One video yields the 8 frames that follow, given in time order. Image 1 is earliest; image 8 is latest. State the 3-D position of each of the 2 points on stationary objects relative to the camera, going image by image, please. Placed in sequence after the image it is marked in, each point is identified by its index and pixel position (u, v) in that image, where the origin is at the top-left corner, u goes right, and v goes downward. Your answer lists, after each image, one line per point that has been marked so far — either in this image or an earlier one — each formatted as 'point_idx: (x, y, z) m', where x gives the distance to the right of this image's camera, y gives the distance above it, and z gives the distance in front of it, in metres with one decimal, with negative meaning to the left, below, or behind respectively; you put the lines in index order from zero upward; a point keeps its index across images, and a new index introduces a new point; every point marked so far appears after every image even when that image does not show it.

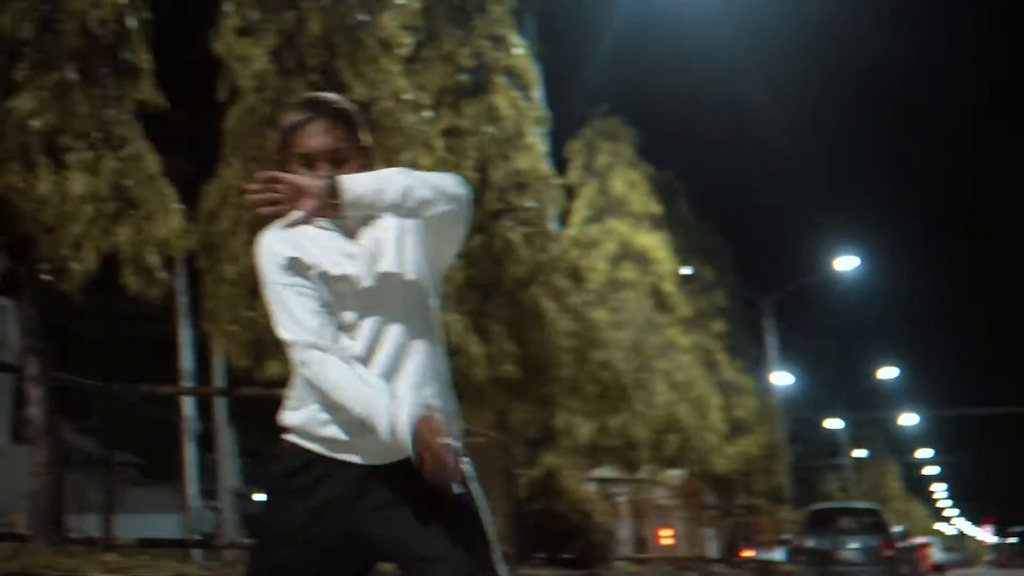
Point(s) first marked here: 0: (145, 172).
0: (-1.3, +0.4, +6.9) m
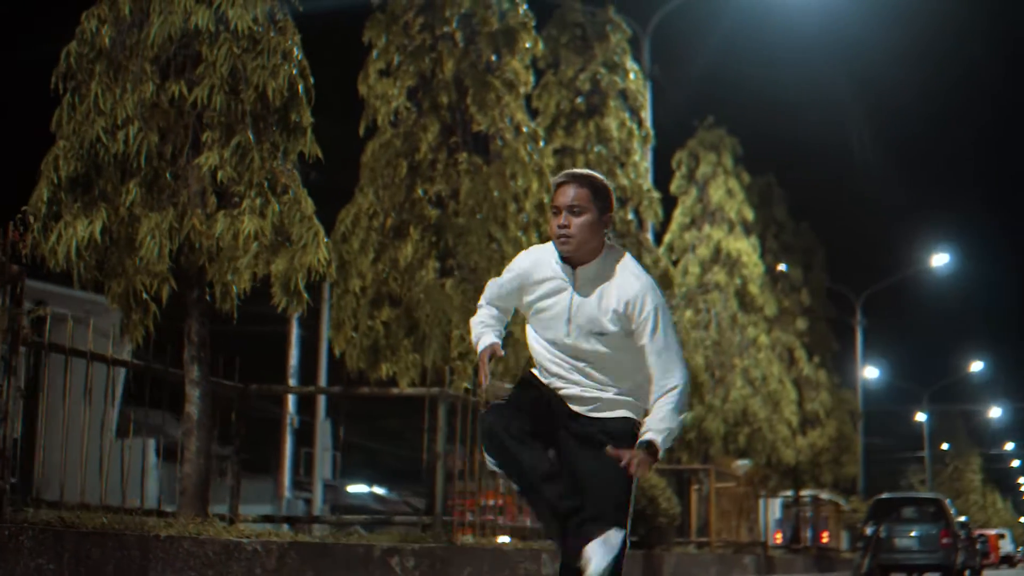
0: (-0.9, +0.3, +8.3) m
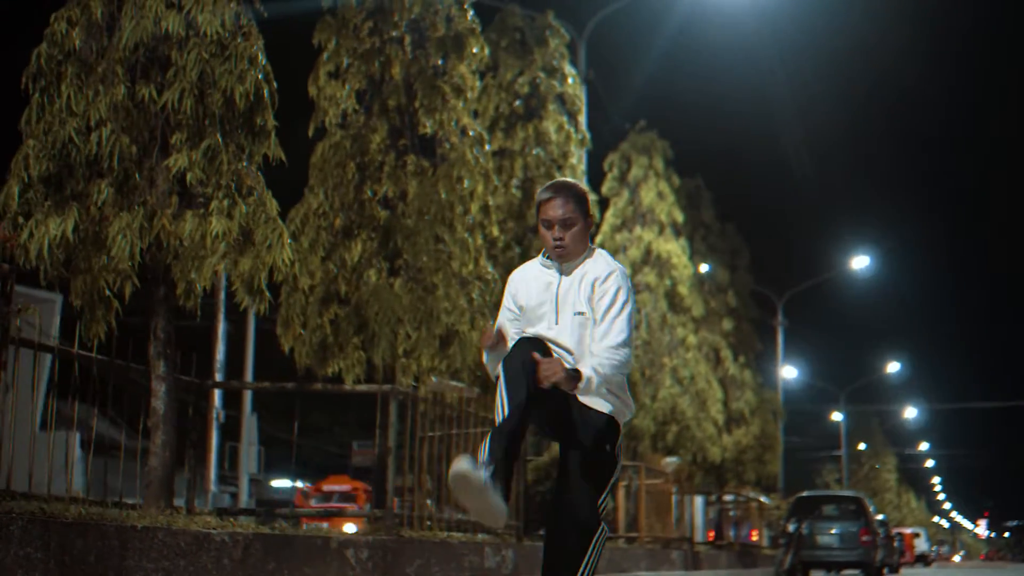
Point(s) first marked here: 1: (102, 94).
0: (-1.1, +0.3, +8.6) m
1: (-1.8, +0.8, +8.3) m
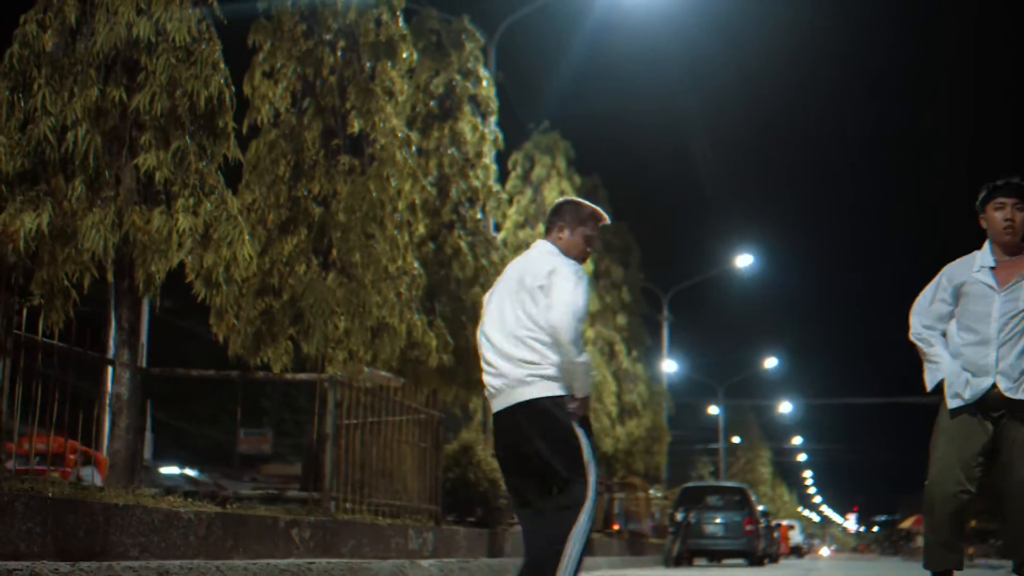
0: (-1.3, +0.4, +9.1) m
1: (-2.0, +0.9, +8.7) m
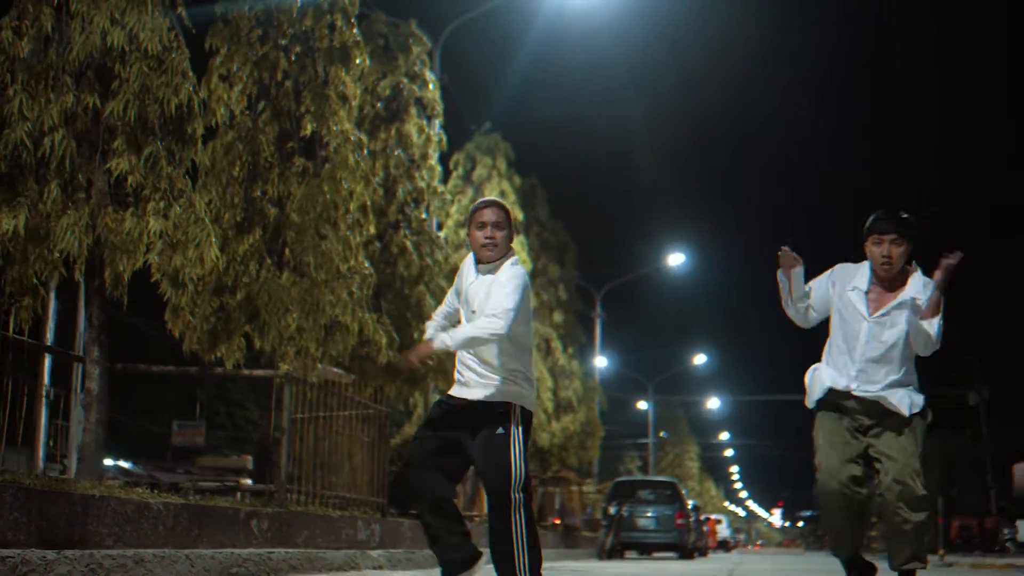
0: (-1.6, +0.4, +9.5) m
1: (-2.2, +0.9, +9.1) m
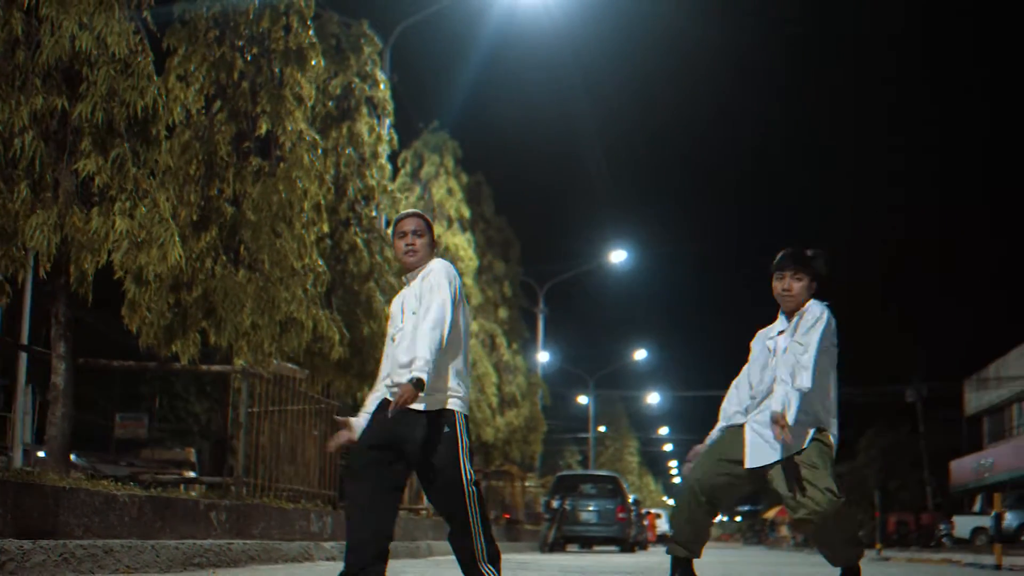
0: (-1.8, +0.4, +9.7) m
1: (-2.4, +0.9, +9.3) m
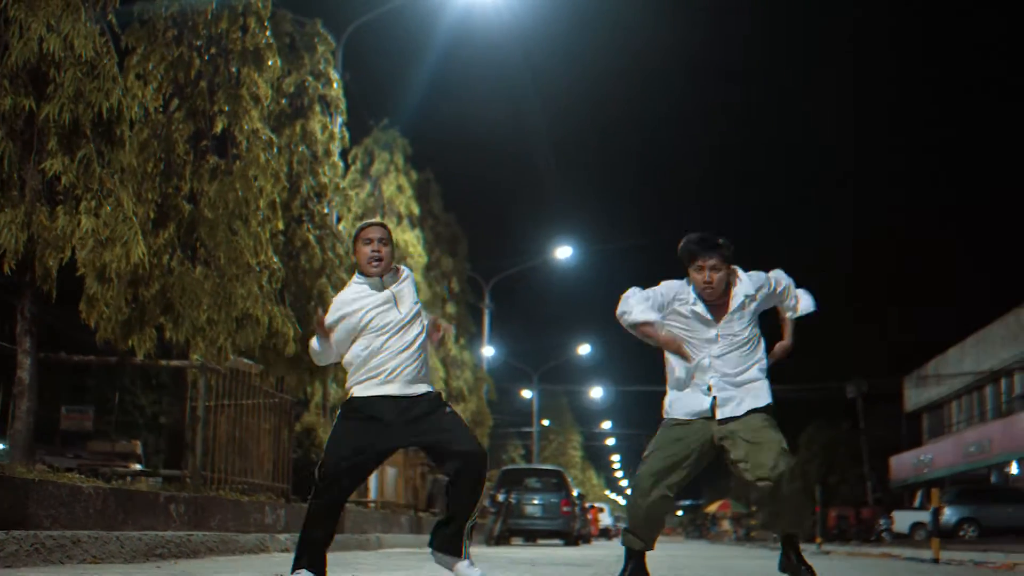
0: (-2.0, +0.4, +9.9) m
1: (-2.6, +0.9, +9.5) m
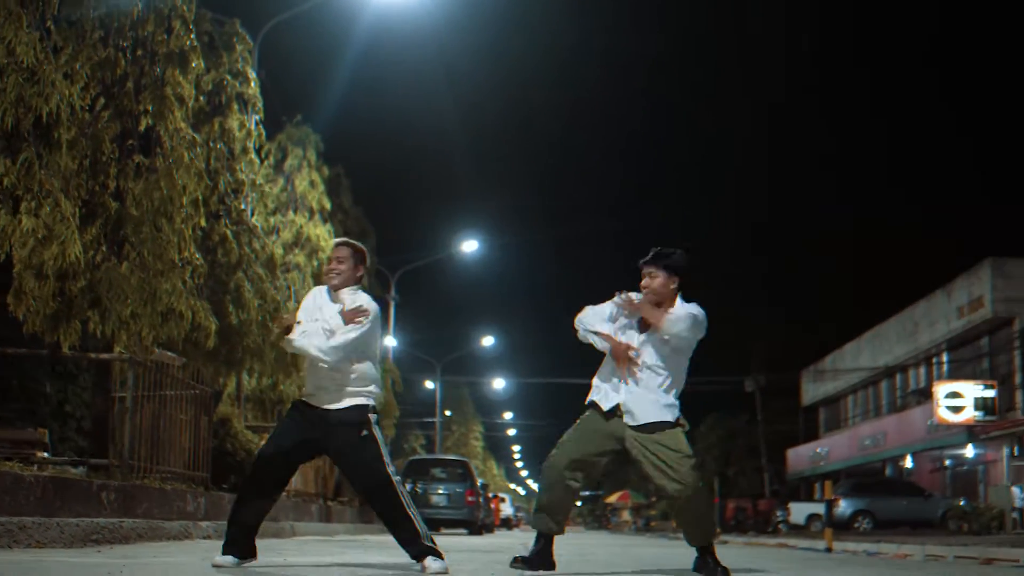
0: (-2.4, +0.4, +10.4) m
1: (-3.0, +0.9, +9.9) m
